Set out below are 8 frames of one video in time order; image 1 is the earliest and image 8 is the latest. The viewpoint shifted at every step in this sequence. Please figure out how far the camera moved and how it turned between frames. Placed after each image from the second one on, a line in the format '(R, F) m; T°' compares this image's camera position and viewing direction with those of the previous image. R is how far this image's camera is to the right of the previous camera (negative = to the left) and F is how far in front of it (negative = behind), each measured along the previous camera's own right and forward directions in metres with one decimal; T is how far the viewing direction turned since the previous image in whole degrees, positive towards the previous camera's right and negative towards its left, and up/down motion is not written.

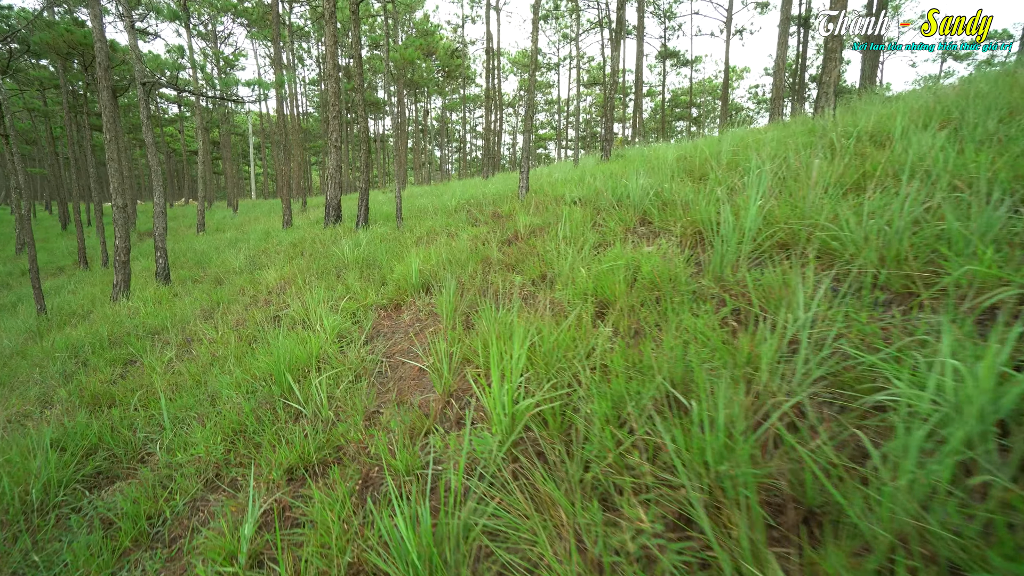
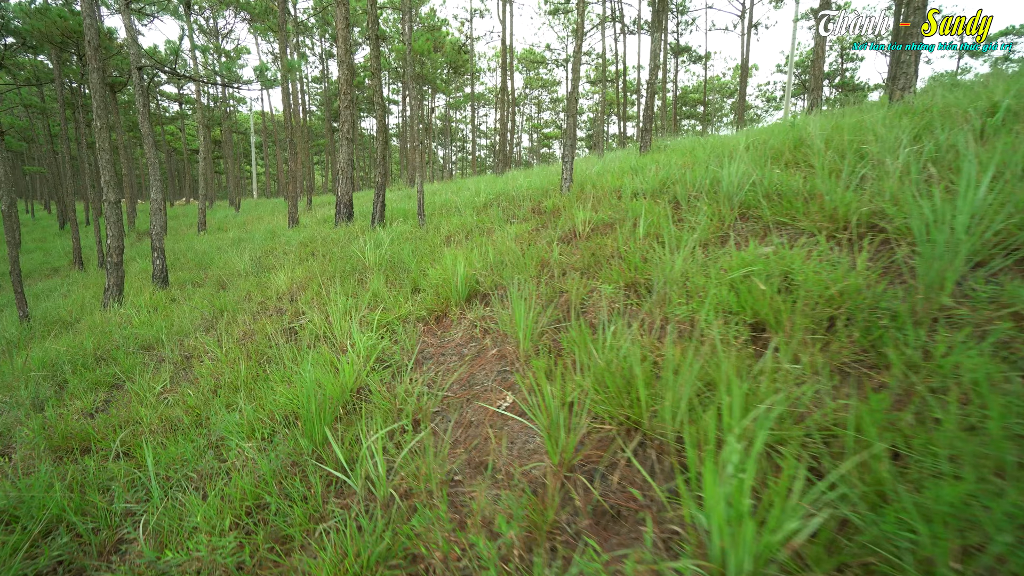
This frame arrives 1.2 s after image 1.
(-0.5, +0.7) m; 0°
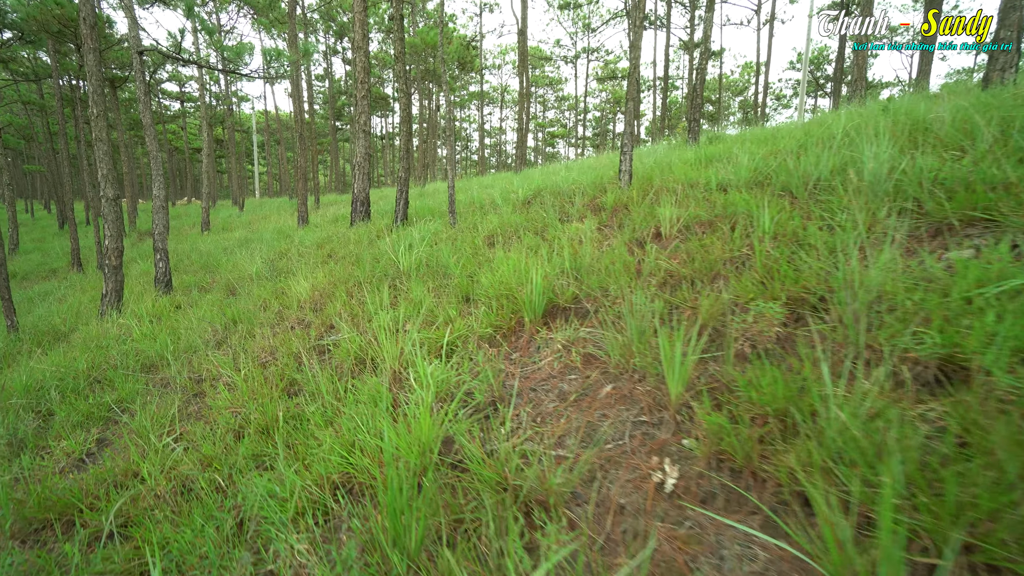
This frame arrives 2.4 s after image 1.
(-0.5, +0.7) m; 0°
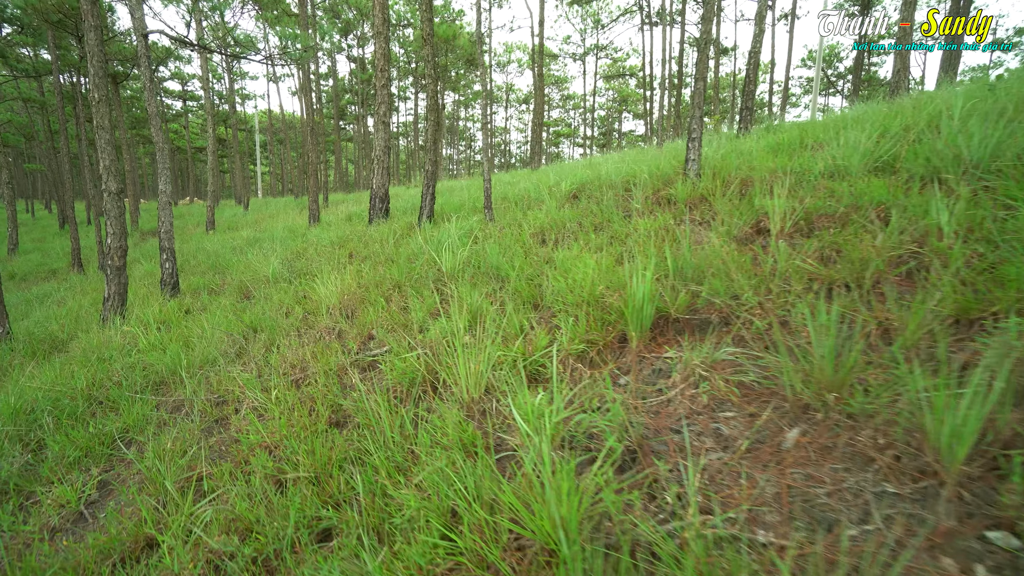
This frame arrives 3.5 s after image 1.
(-0.5, +0.5) m; 0°
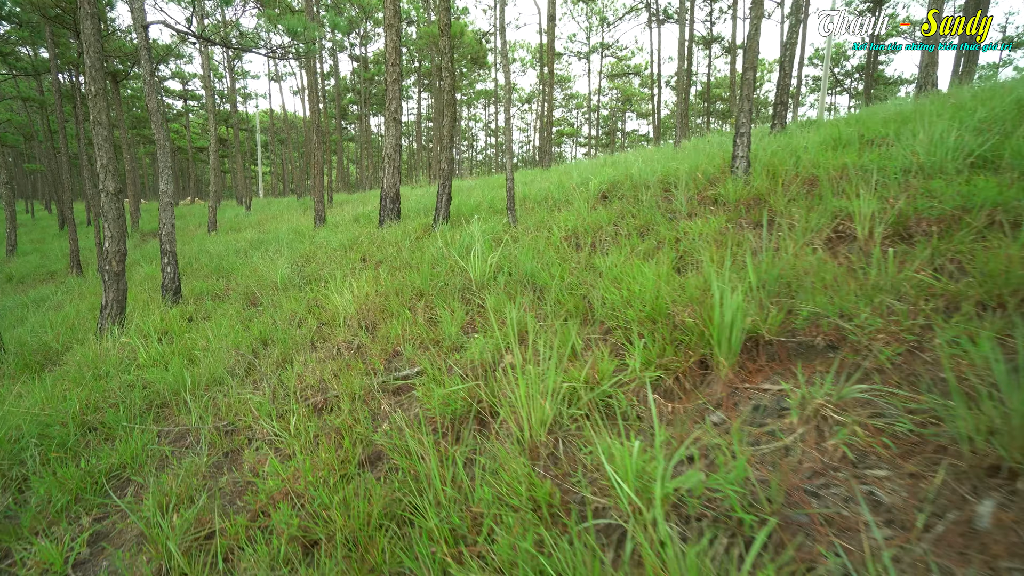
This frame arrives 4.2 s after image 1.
(-0.3, +0.4) m; 0°
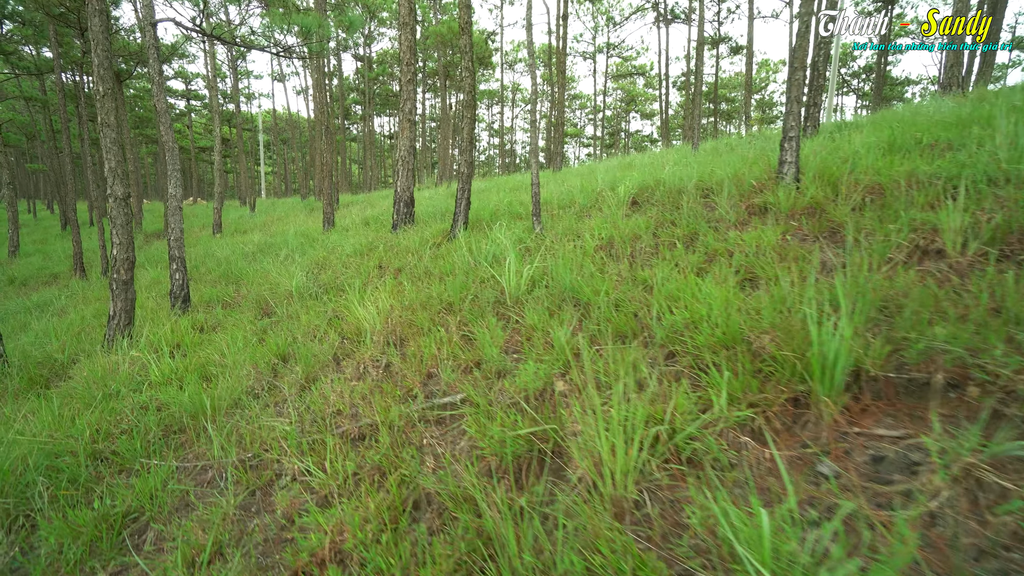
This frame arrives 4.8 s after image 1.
(-0.3, +0.2) m; 0°
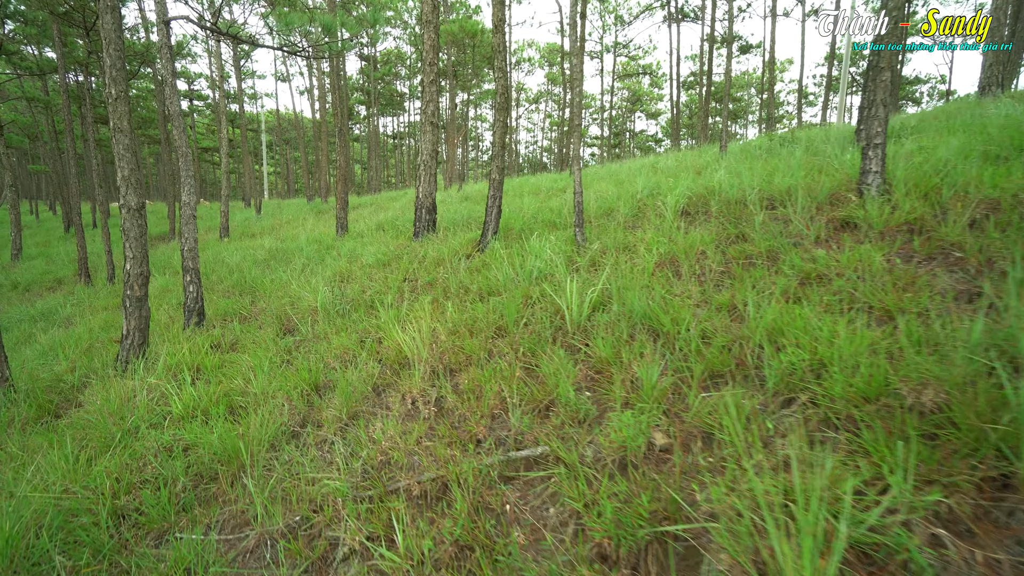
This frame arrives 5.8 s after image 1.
(-0.4, +0.3) m; 0°
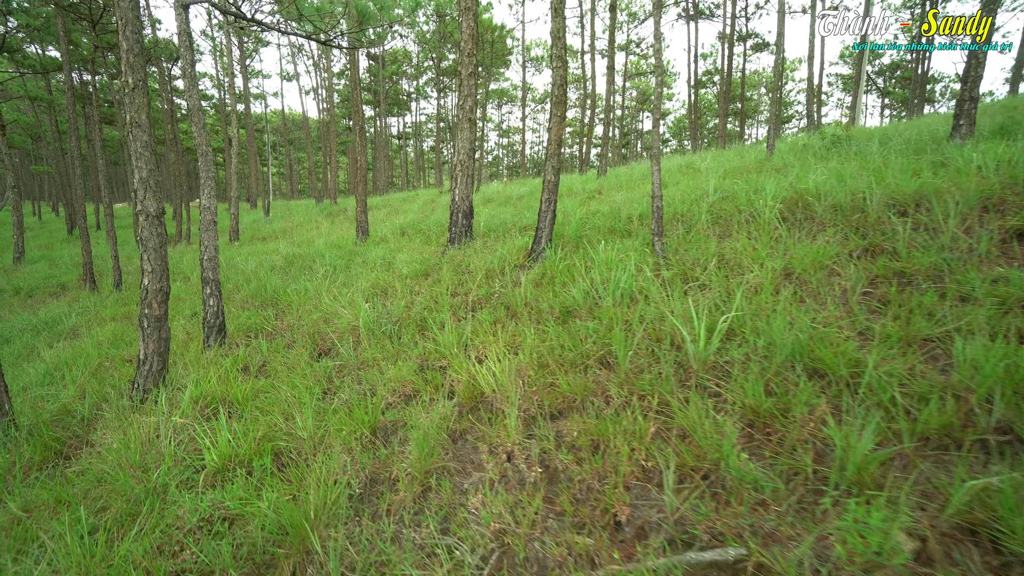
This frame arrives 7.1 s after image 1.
(-0.6, +0.6) m; 0°
